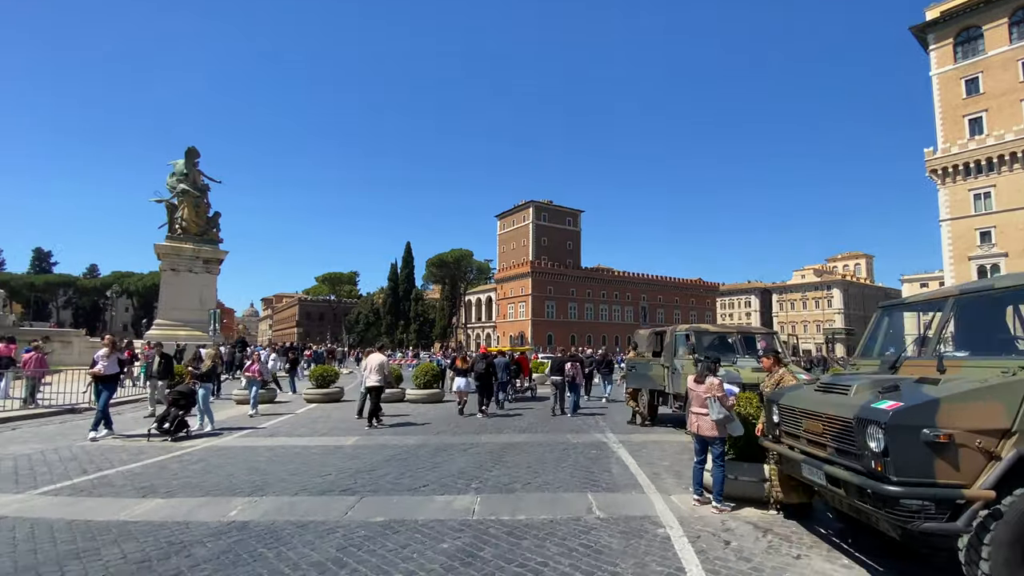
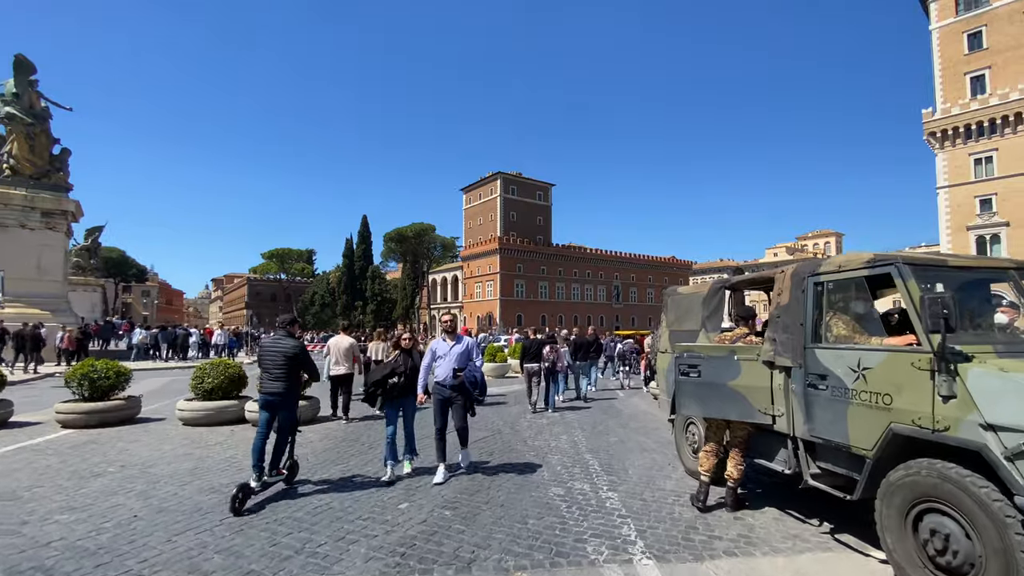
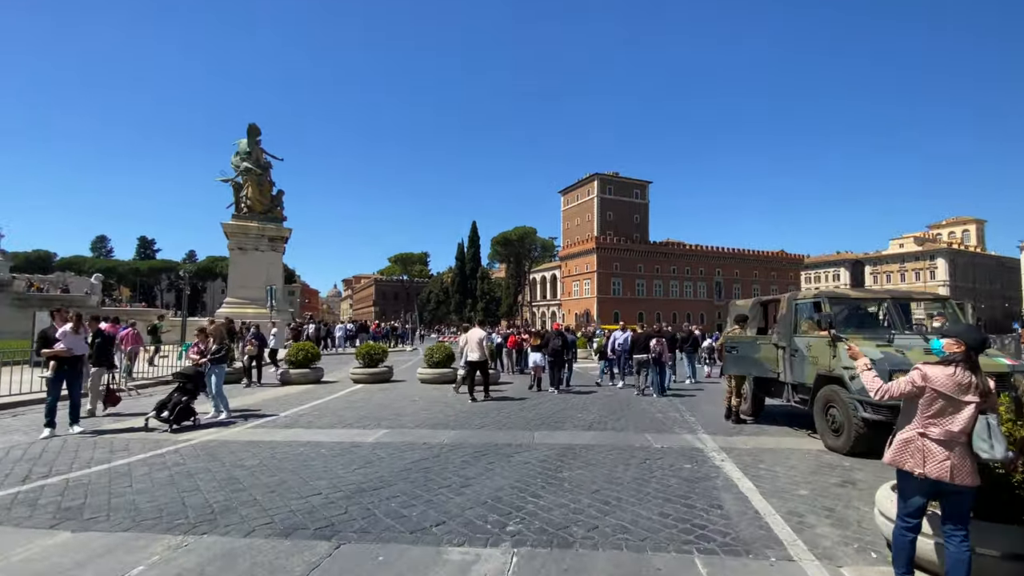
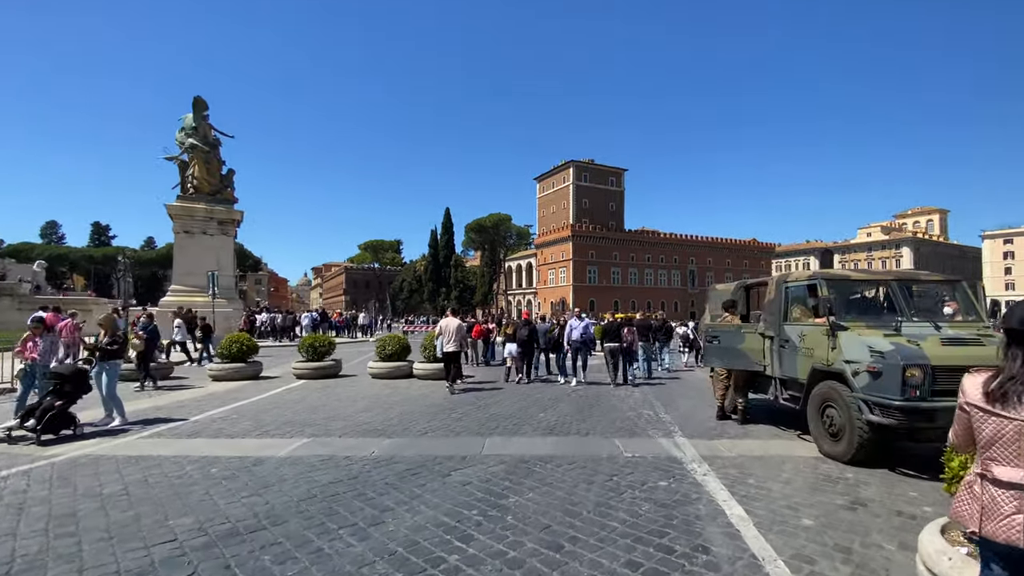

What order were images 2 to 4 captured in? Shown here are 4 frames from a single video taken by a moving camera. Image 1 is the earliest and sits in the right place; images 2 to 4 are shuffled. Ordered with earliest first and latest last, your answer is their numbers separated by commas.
3, 4, 2
